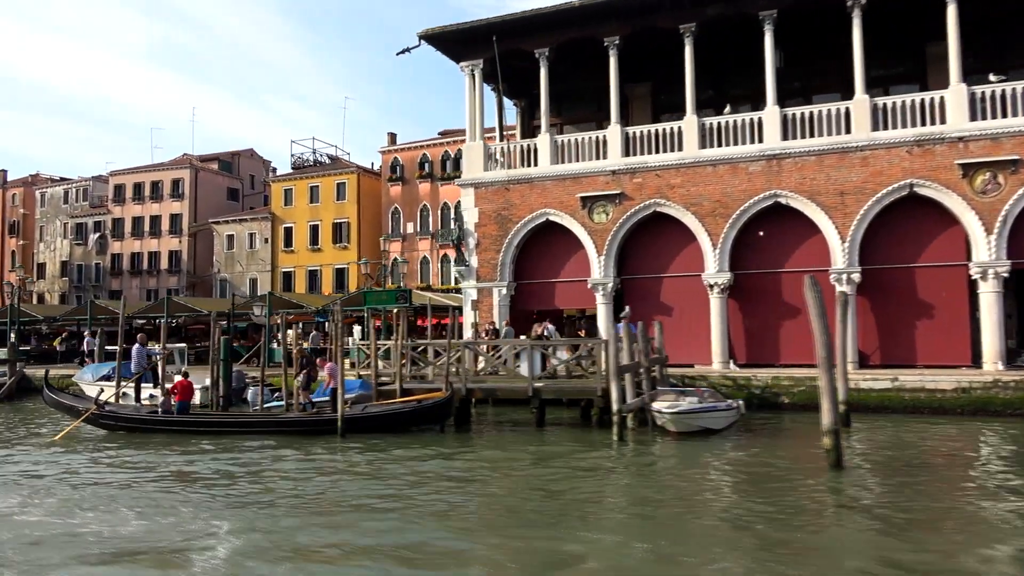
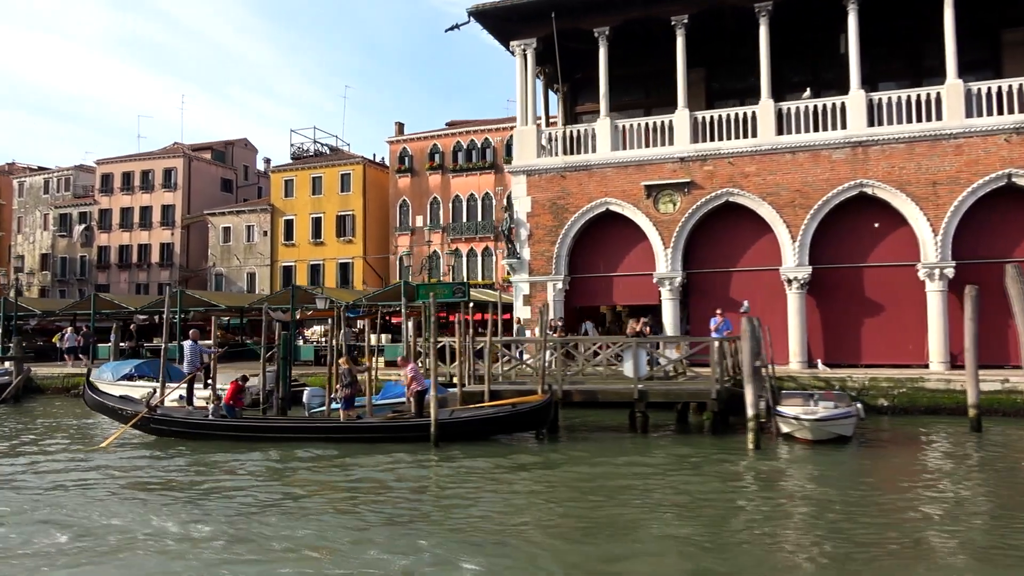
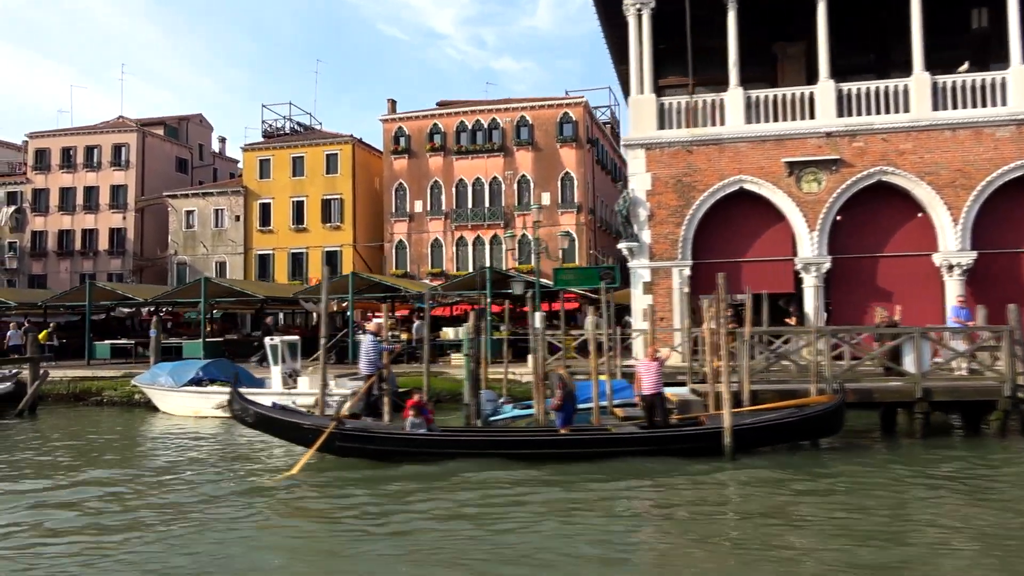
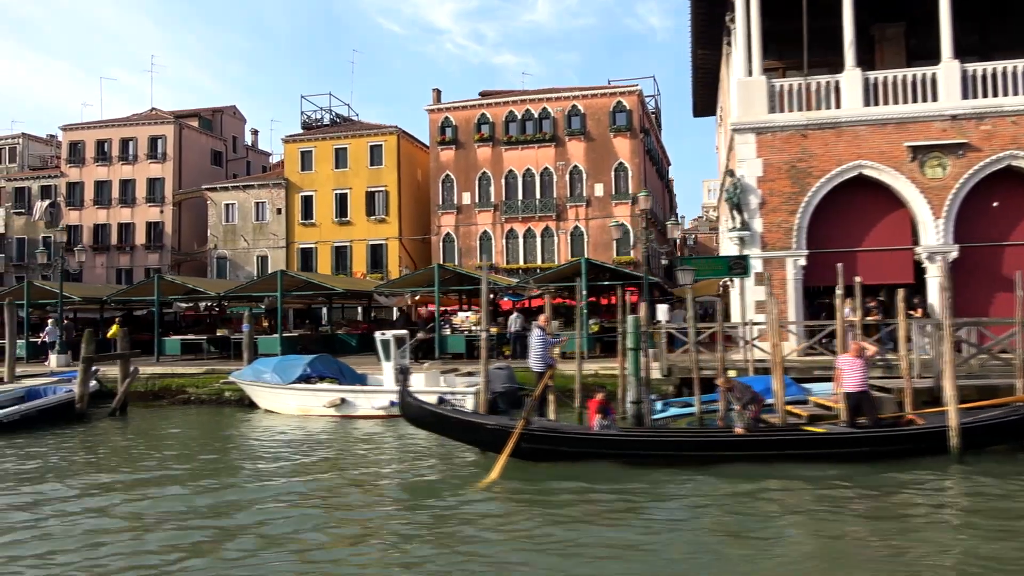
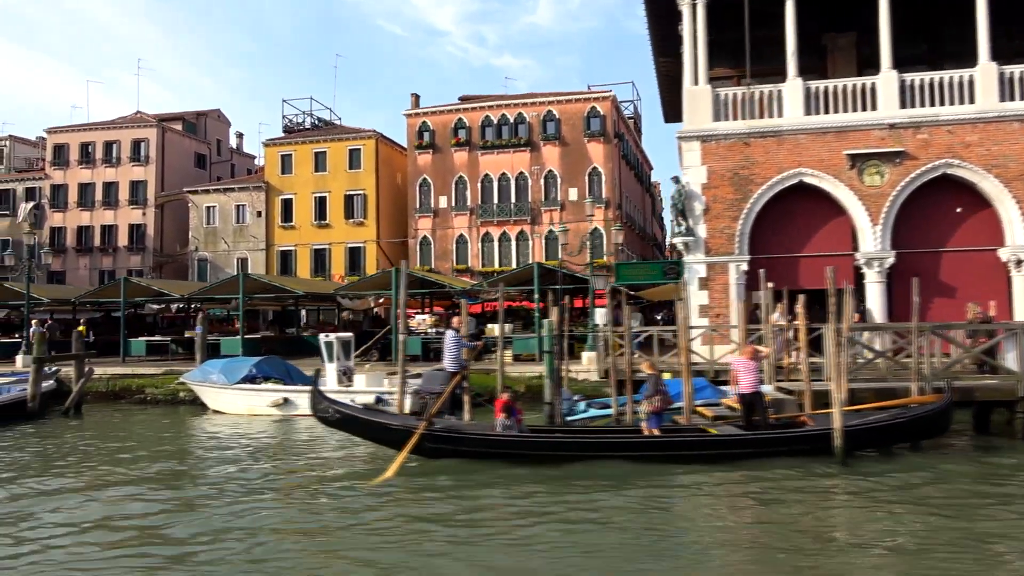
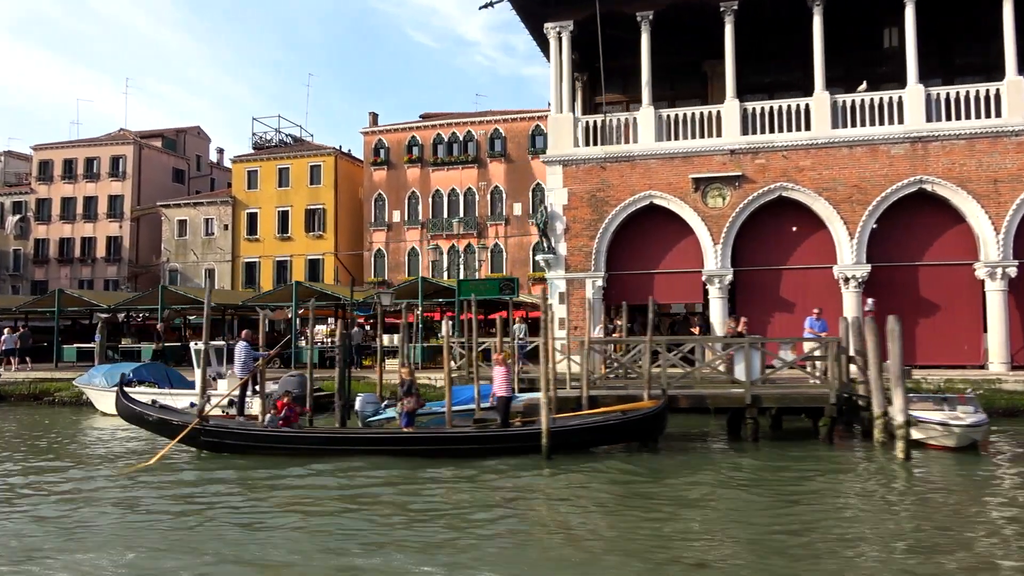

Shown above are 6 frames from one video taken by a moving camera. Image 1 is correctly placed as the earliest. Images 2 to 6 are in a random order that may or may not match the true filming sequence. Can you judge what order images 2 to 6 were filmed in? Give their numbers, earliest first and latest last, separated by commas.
2, 6, 3, 5, 4
